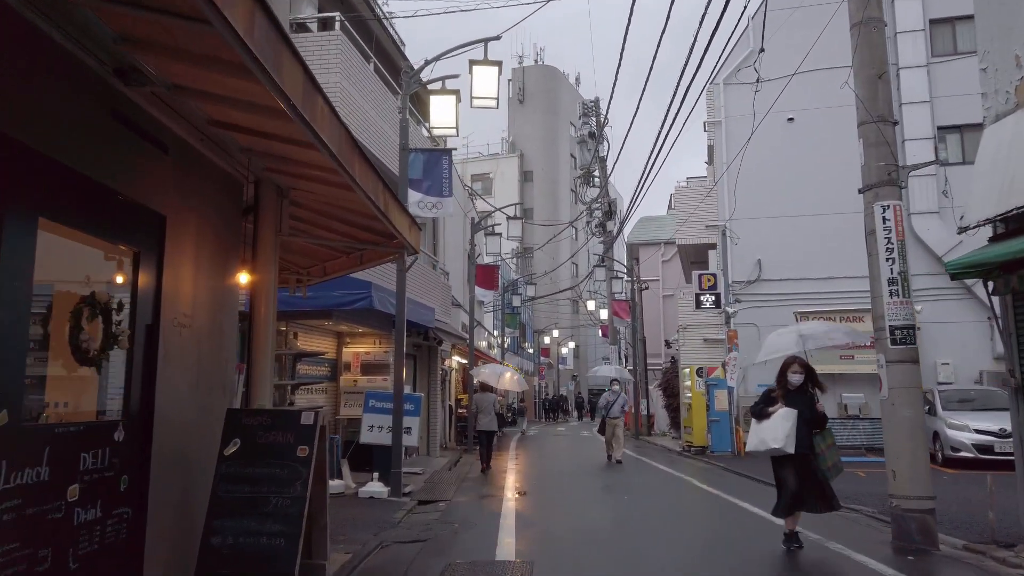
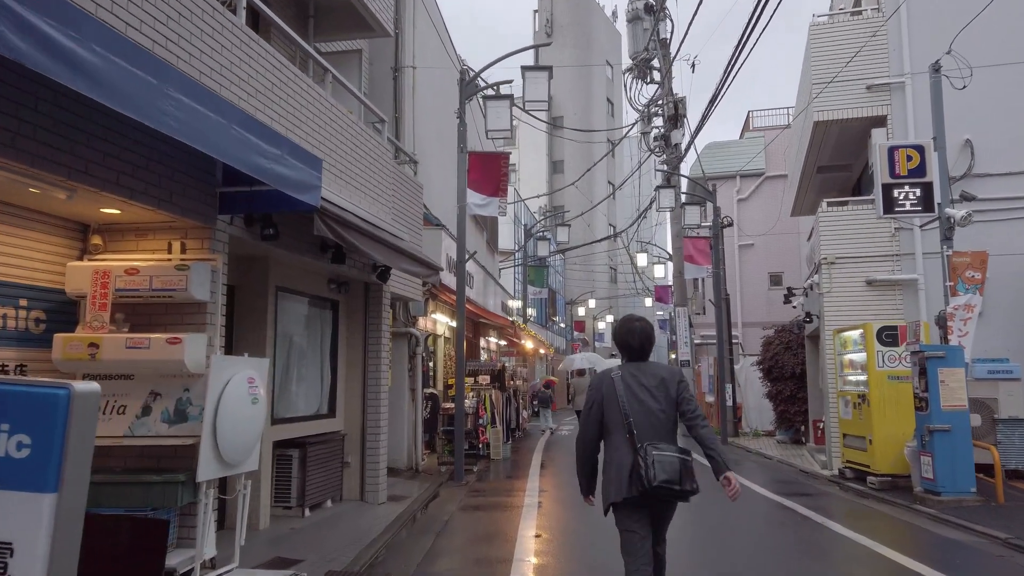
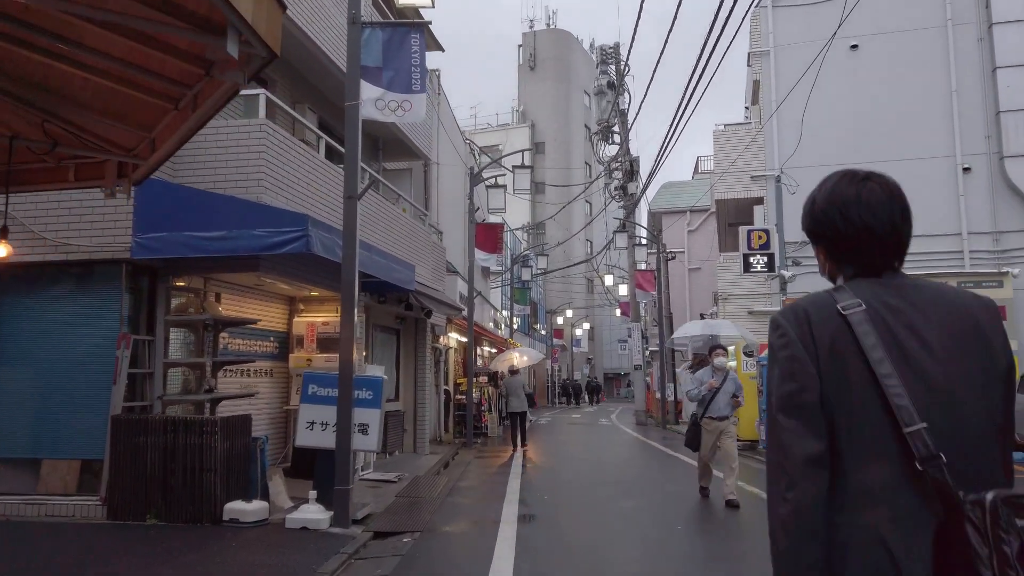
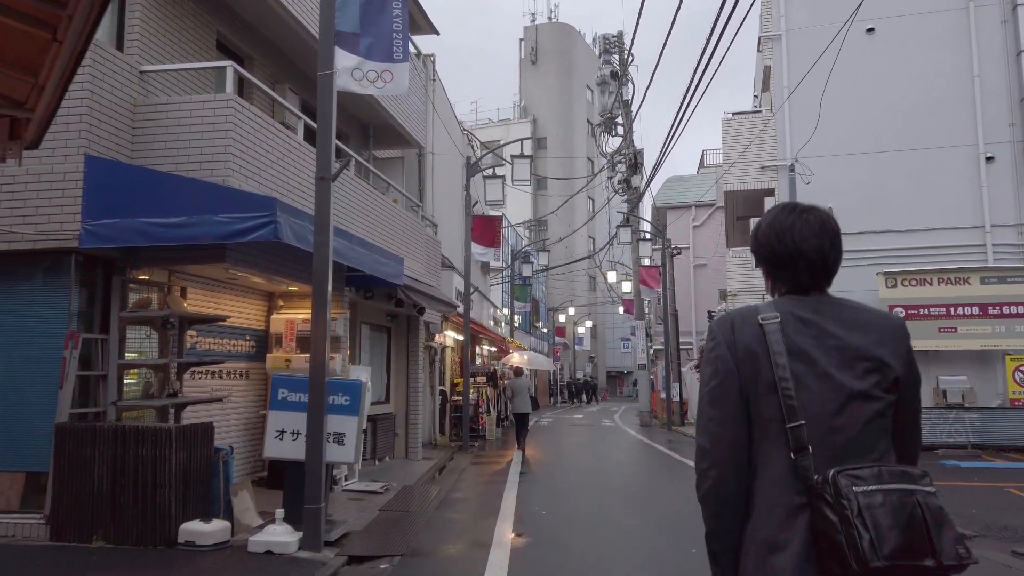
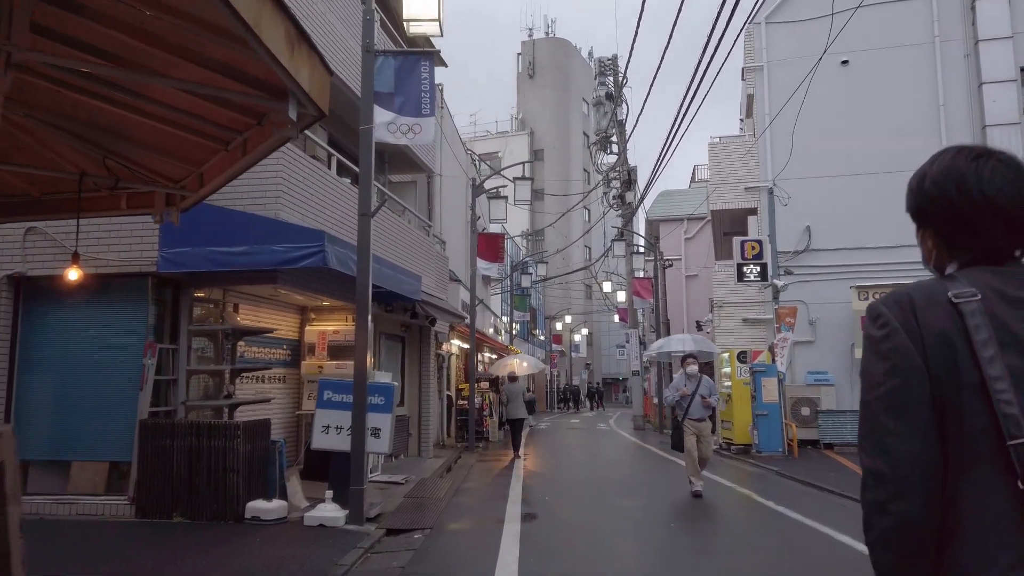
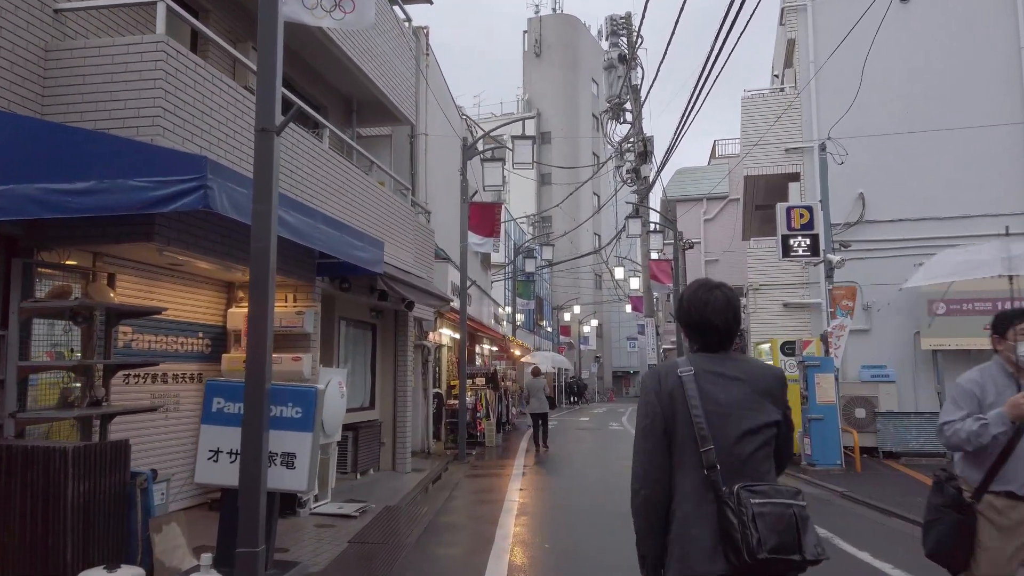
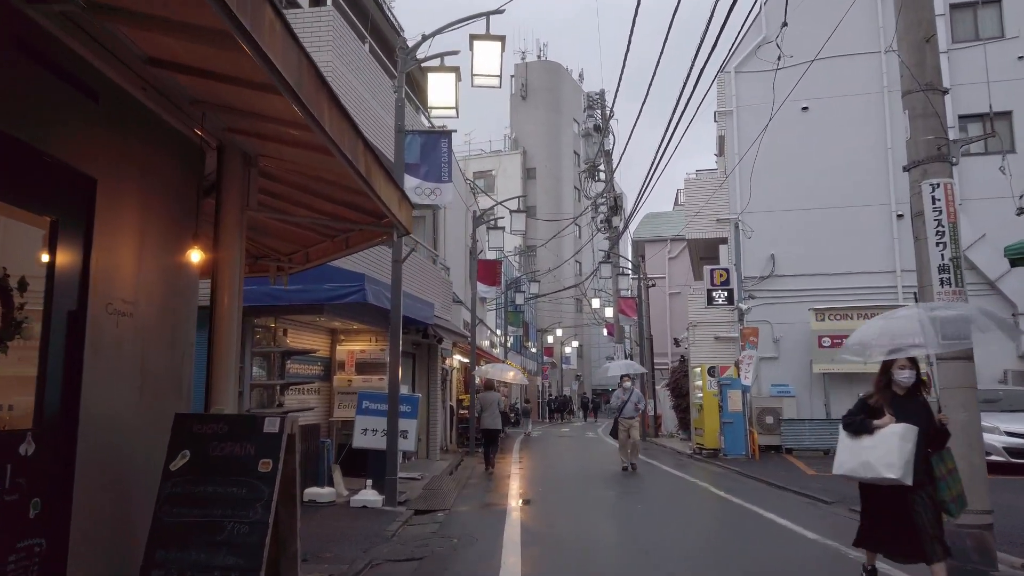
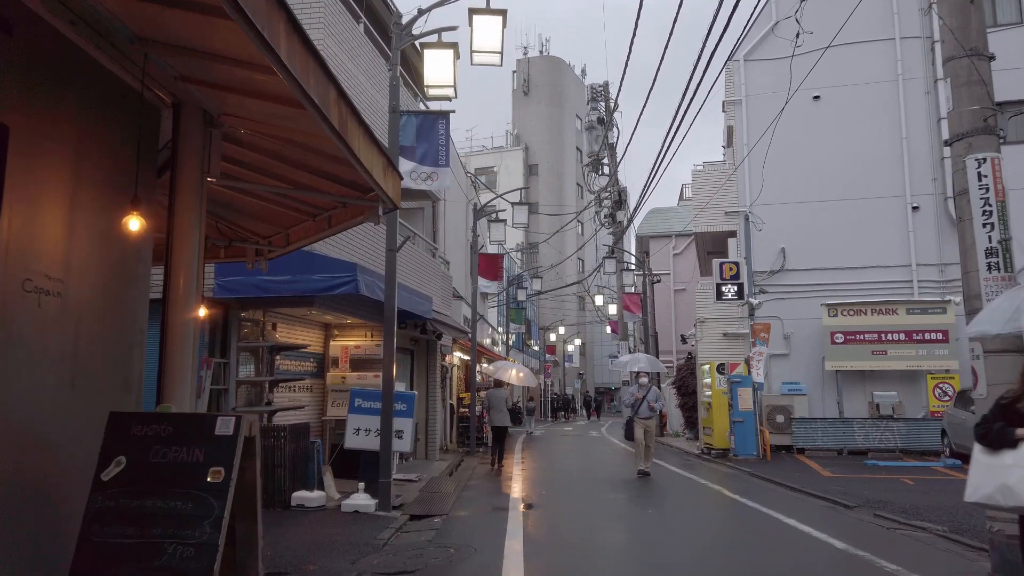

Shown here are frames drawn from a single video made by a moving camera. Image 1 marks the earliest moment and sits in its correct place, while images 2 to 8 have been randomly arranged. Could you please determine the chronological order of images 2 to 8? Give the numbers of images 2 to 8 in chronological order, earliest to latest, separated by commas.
7, 8, 5, 3, 4, 6, 2
